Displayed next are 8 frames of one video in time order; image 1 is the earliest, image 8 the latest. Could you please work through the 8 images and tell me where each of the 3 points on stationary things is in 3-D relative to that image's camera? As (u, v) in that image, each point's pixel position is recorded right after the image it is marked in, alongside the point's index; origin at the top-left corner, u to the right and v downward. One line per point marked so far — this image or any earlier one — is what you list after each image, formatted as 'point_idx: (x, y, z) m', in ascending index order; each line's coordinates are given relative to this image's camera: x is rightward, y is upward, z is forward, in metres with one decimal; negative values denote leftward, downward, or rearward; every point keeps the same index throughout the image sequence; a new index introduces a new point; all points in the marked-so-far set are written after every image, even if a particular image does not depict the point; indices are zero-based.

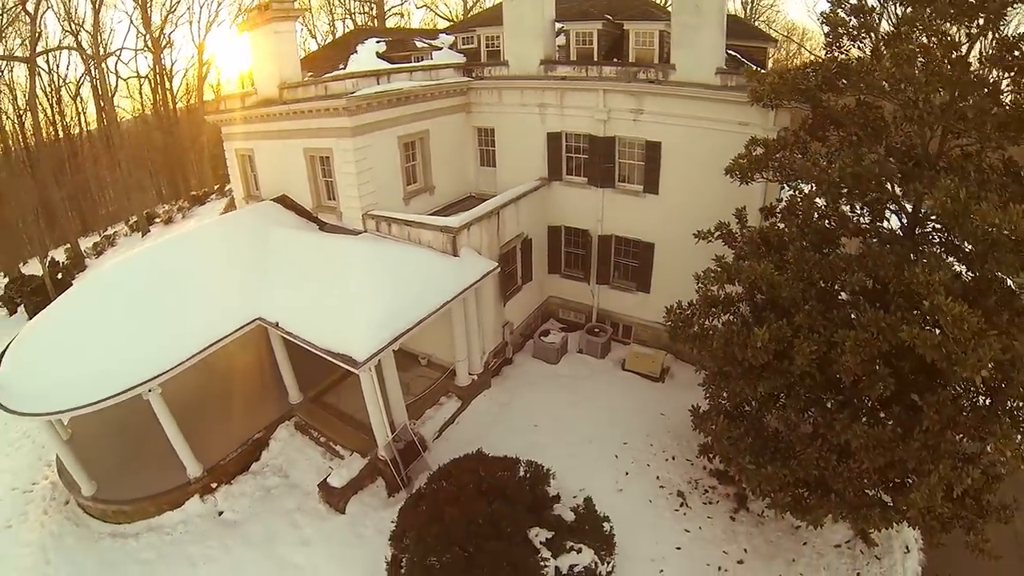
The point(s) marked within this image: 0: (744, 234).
0: (+4.6, +1.1, +11.3) m
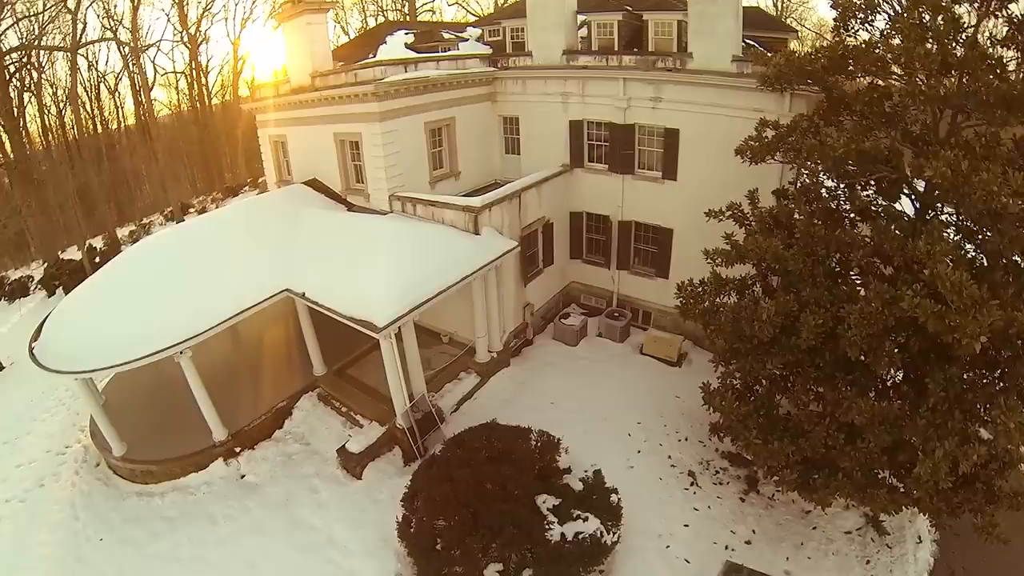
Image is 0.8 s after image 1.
0: (+4.9, +1.5, +11.4) m
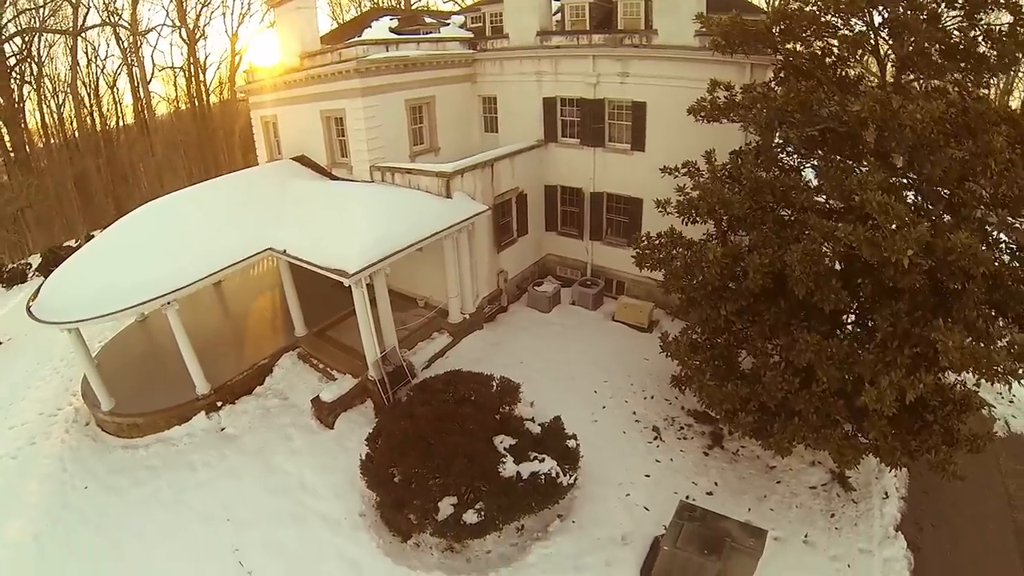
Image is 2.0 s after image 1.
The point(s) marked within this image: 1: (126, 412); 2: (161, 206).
0: (+4.2, +2.5, +11.9) m
1: (-8.9, -2.9, +13.0) m
2: (-8.8, +2.0, +14.2) m
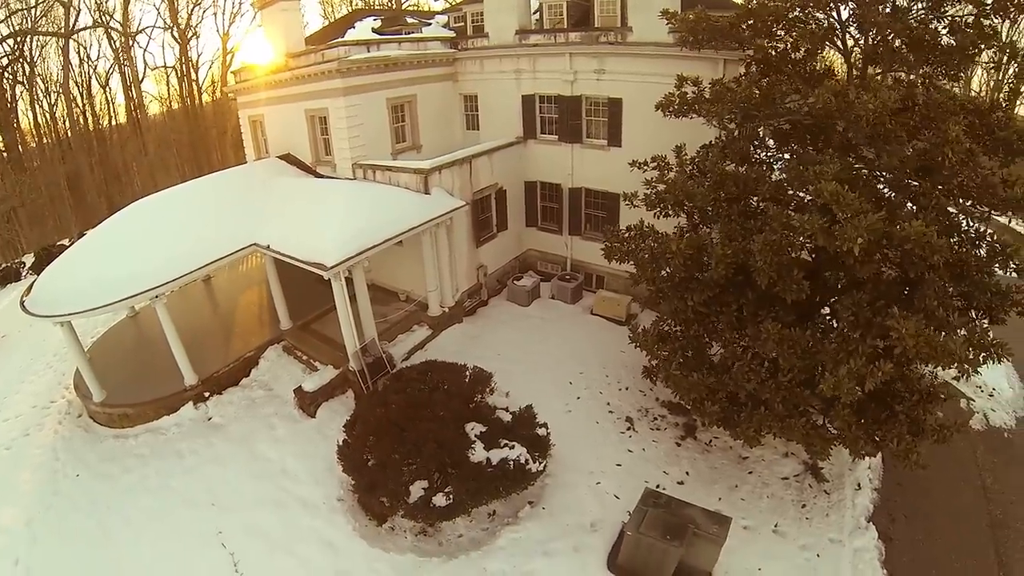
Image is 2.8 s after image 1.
0: (+3.6, +2.7, +12.1) m
1: (-9.5, -2.8, +13.5) m
2: (-9.4, +2.2, +14.6) m
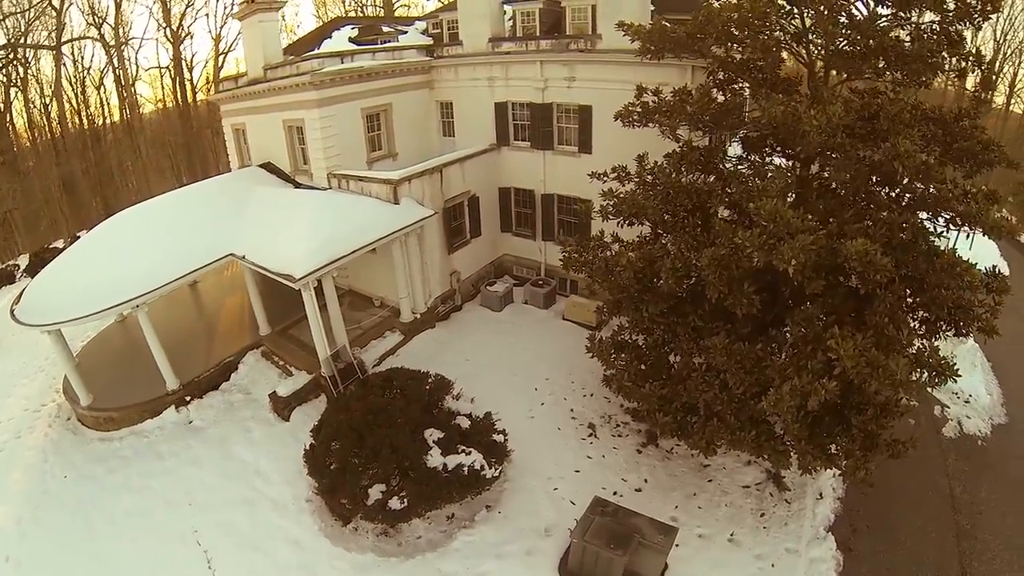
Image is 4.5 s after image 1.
0: (+2.7, +2.5, +12.2) m
1: (-10.3, -3.0, +14.2) m
2: (-10.1, +2.0, +15.2) m
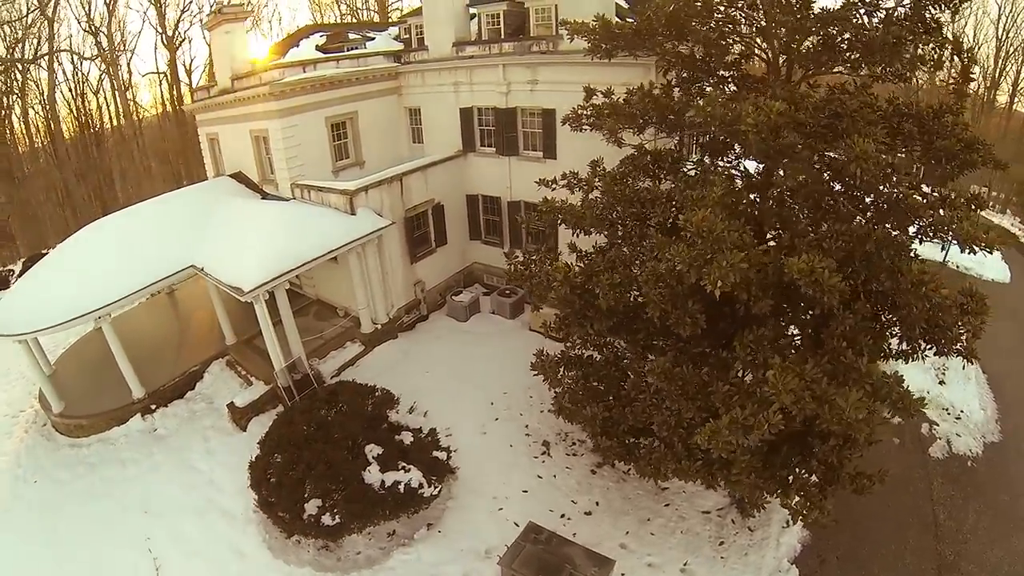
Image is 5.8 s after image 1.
0: (+1.5, +2.2, +11.7) m
1: (-11.3, -3.2, +14.5) m
2: (-11.1, +1.7, +15.5) m
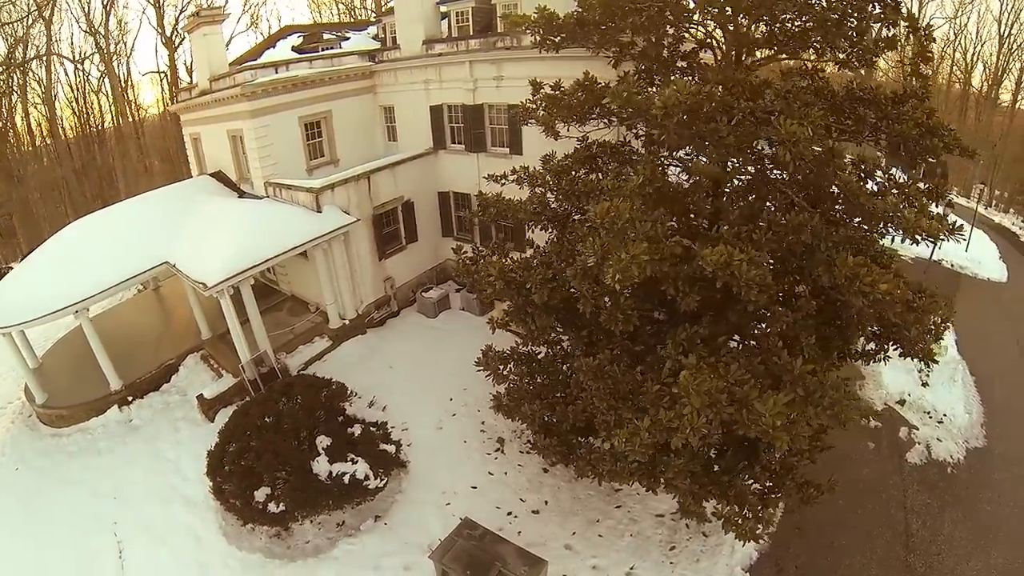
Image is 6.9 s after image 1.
0: (+0.5, +2.3, +11.6) m
1: (-12.1, -3.1, +15.1) m
2: (-11.9, +1.8, +16.1) m
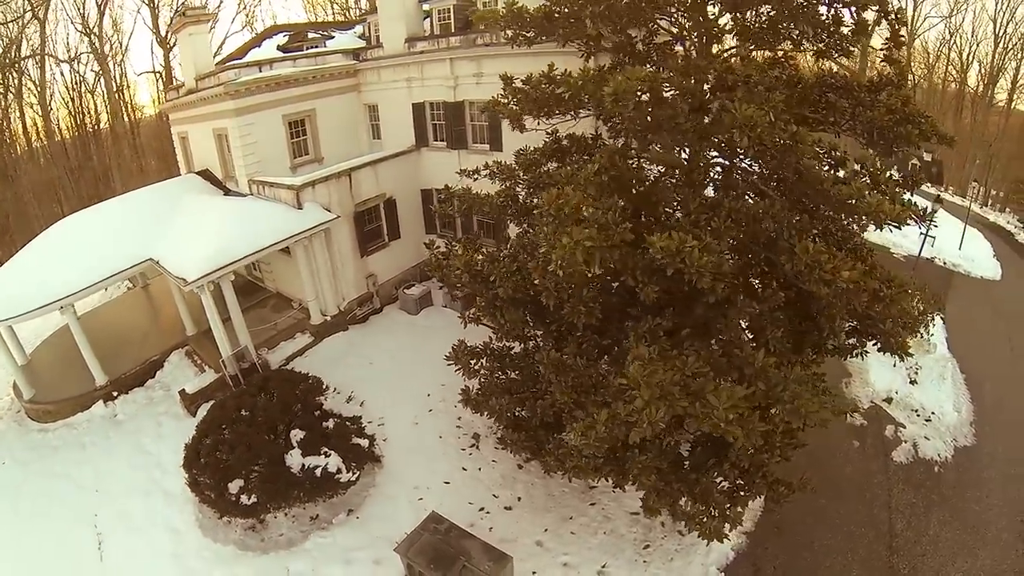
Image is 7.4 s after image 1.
0: (-0.1, +2.4, +11.5) m
1: (-12.6, -3.0, +15.3) m
2: (-12.3, +1.9, +16.3) m
